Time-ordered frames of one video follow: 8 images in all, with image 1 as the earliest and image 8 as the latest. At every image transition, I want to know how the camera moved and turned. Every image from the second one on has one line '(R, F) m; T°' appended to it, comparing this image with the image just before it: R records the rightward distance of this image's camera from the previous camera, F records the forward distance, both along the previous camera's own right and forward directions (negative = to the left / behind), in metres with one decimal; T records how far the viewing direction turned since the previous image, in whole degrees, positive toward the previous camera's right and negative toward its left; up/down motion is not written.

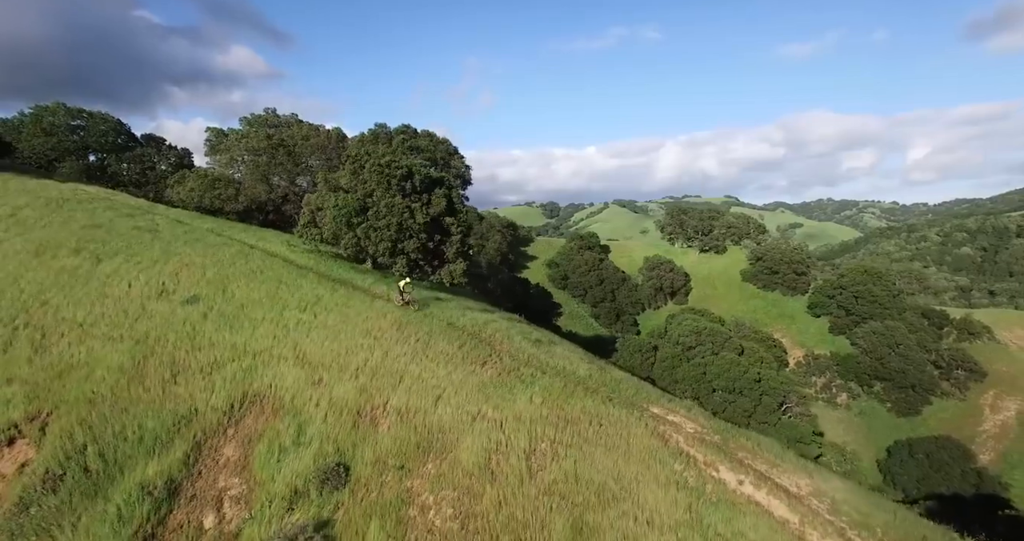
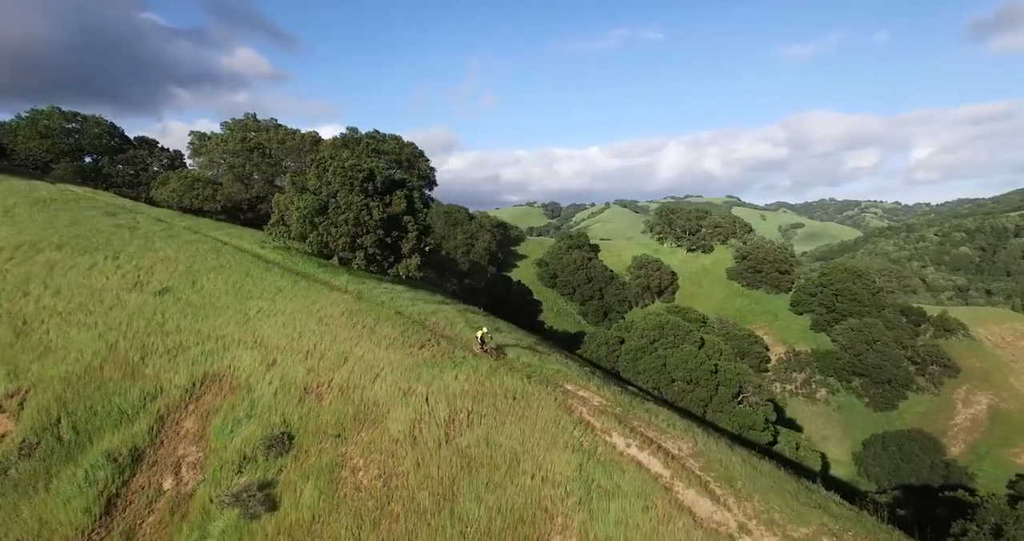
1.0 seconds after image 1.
(+3.3, -2.6) m; 0°
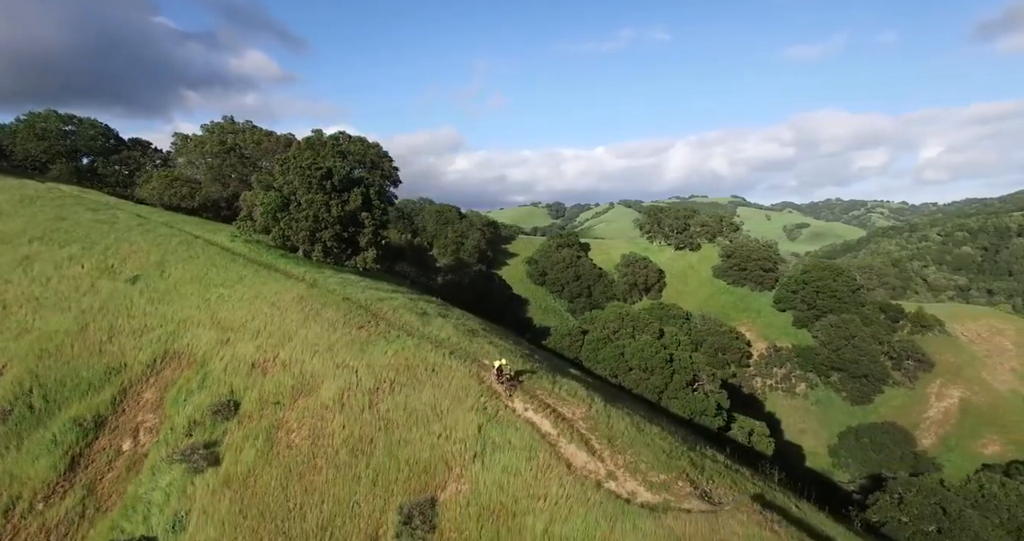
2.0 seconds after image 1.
(+4.0, -2.8) m; 0°
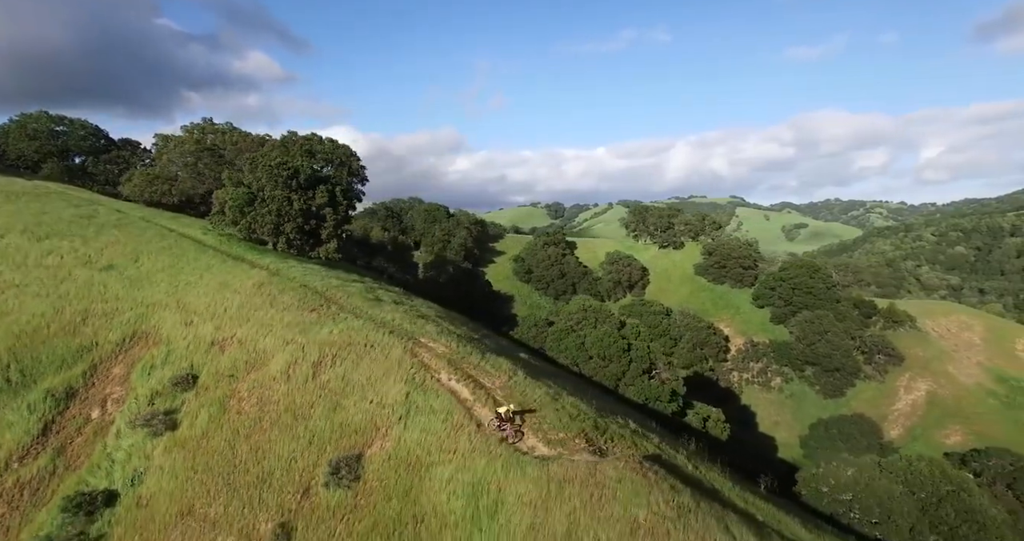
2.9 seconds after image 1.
(+3.6, -2.9) m; 0°
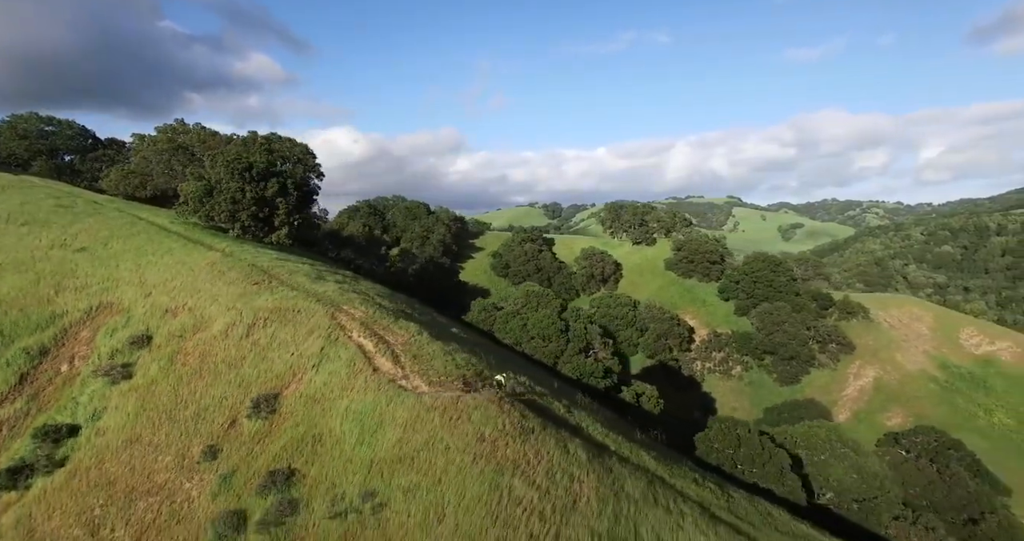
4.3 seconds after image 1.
(+5.8, -5.4) m; 0°
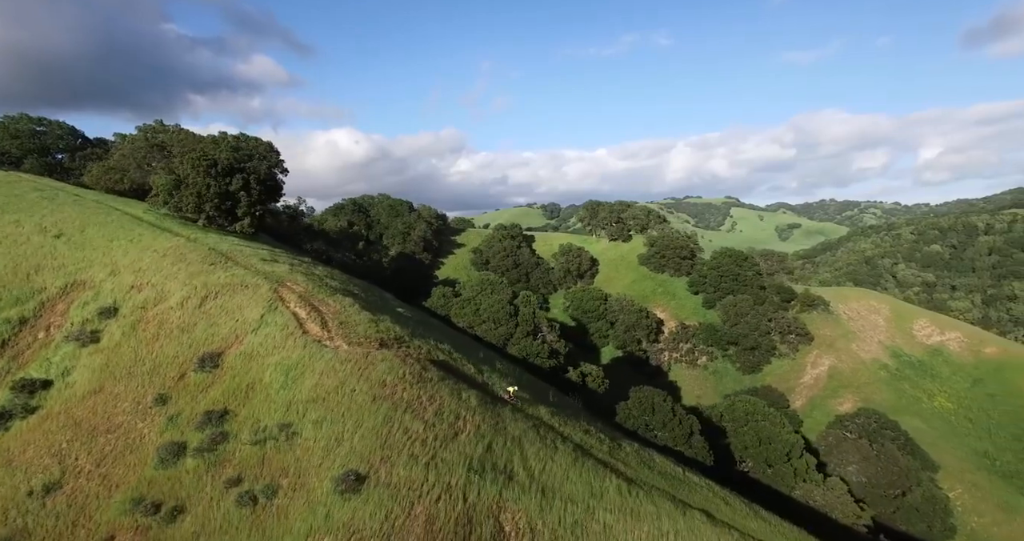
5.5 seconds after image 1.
(+5.6, -5.2) m; 0°
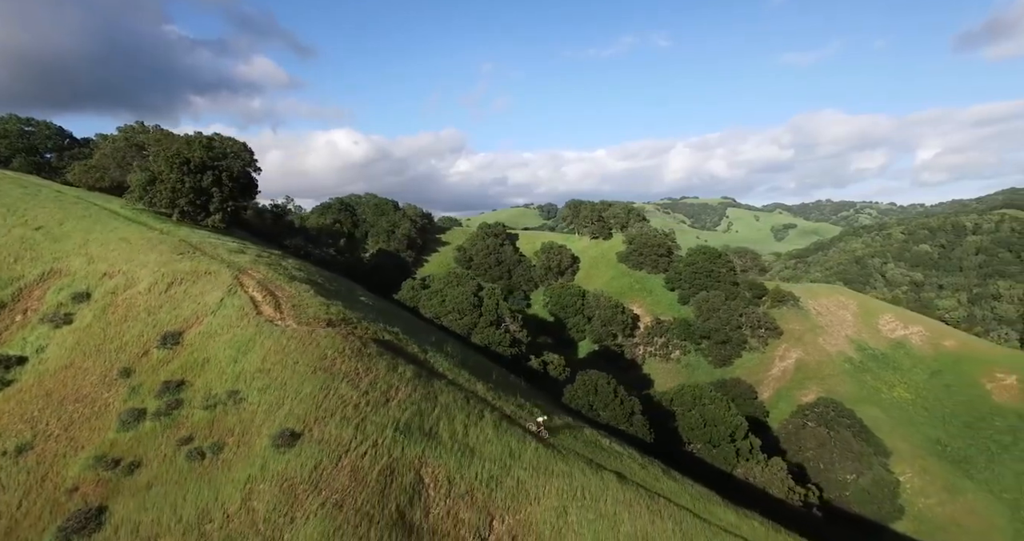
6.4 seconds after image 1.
(+4.3, -3.6) m; 0°
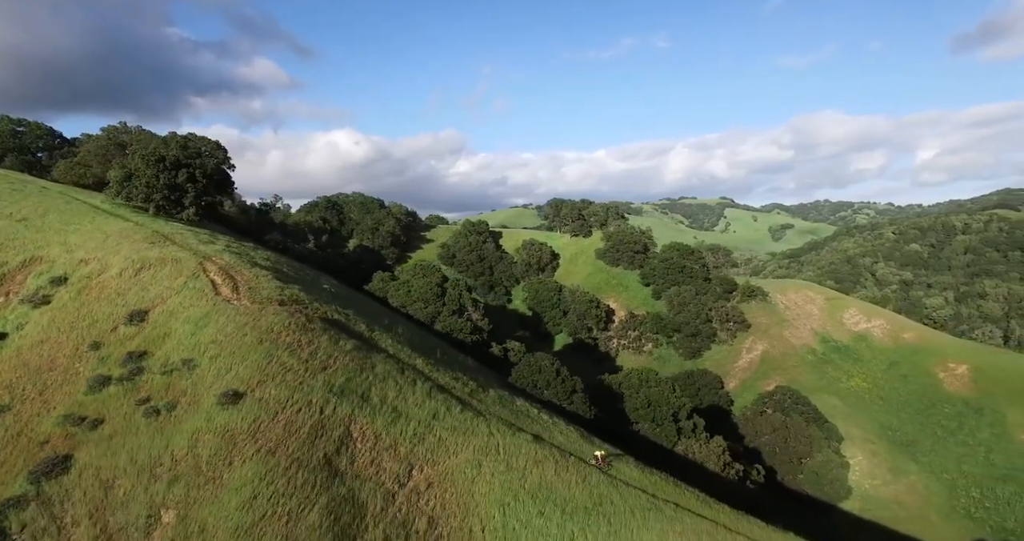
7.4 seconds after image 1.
(+5.1, -4.4) m; 0°
